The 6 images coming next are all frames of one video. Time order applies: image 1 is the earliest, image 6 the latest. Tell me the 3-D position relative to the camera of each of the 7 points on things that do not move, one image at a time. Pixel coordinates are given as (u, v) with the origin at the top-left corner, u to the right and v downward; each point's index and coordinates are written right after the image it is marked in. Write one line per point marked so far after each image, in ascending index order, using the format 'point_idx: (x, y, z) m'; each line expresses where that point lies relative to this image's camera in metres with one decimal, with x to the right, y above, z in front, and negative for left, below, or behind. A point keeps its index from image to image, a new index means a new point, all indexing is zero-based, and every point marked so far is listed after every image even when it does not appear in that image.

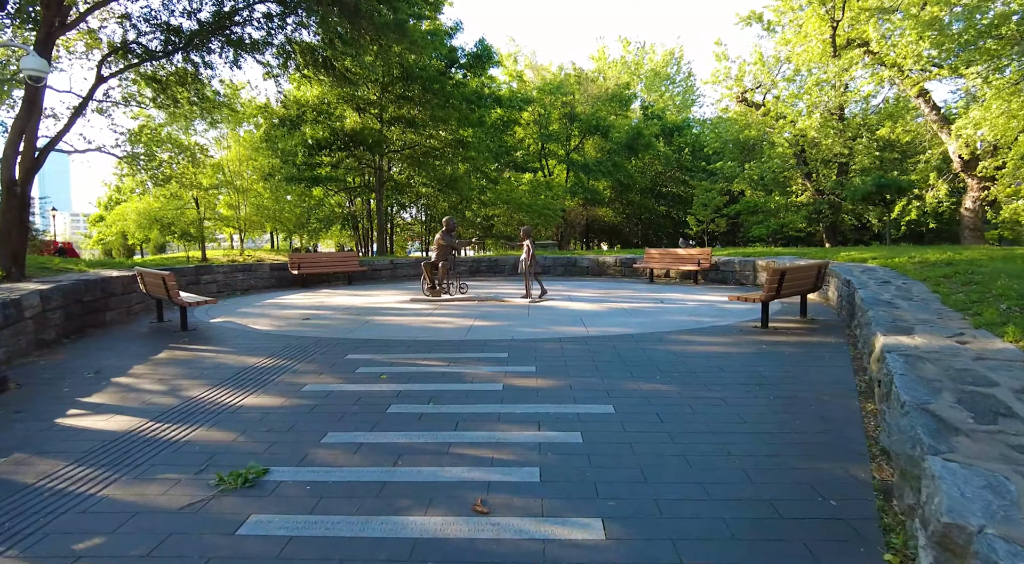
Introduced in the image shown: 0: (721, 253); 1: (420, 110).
0: (+5.4, +0.7, +15.6) m
1: (-2.7, +5.0, +17.8) m
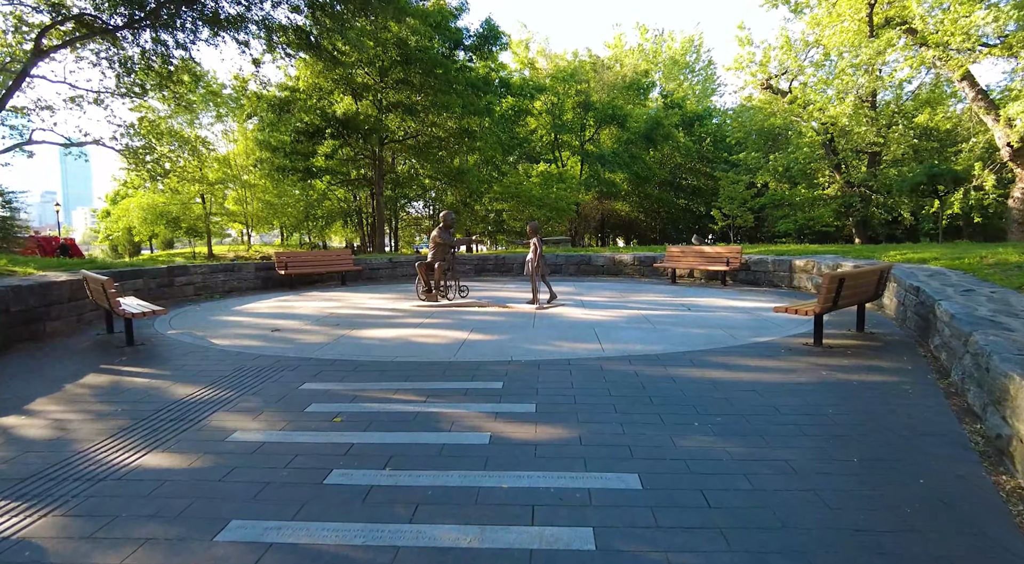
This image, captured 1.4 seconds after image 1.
0: (+5.5, +0.7, +14.1) m
1: (-2.4, +5.0, +16.5) m
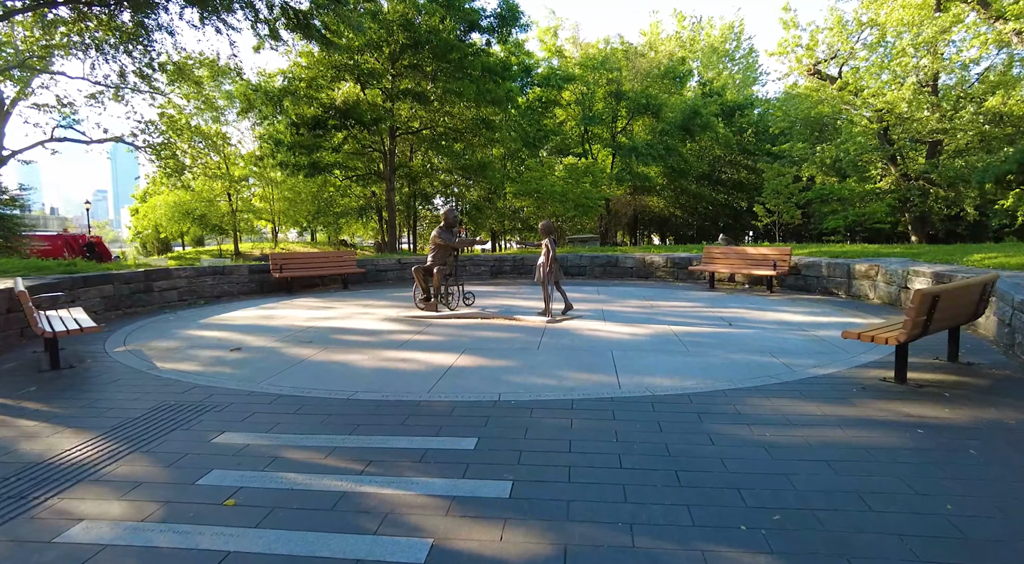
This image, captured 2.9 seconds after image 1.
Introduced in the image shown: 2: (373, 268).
0: (+5.9, +0.6, +12.4) m
1: (-1.9, +4.9, +15.2) m
2: (-3.2, +0.3, +14.2) m
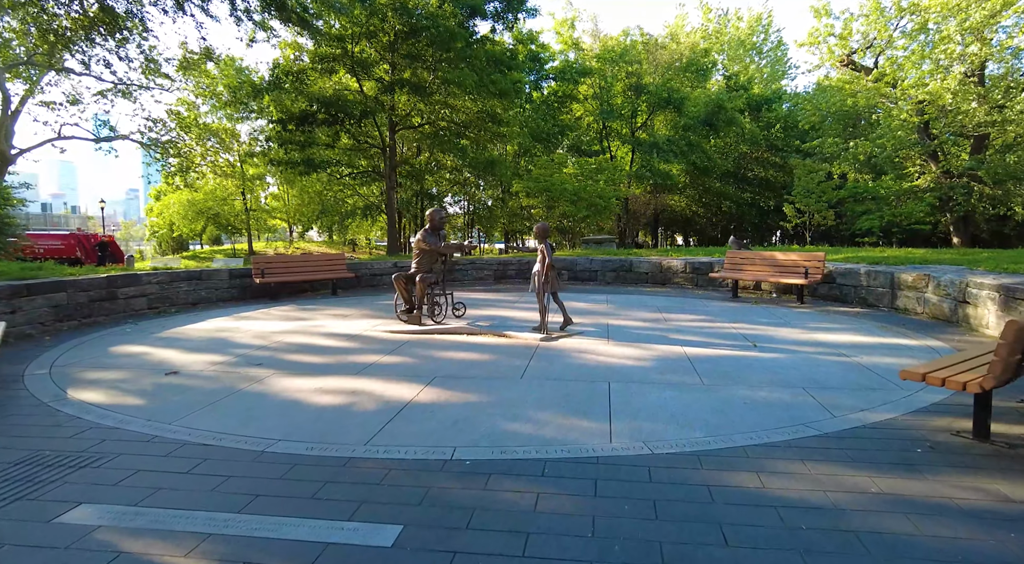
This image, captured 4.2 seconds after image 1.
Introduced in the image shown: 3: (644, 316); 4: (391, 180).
0: (+5.9, +0.4, +11.1) m
1: (-1.8, +4.8, +14.1) m
2: (-3.1, +0.2, +13.3) m
3: (+1.9, -0.5, +8.9) m
4: (-3.1, +2.6, +15.6) m
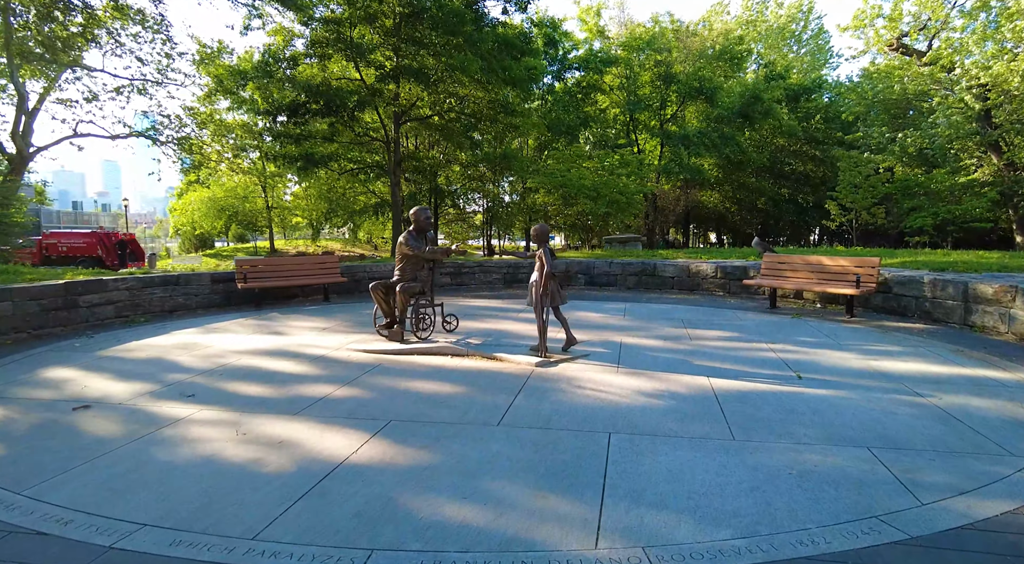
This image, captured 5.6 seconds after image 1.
0: (+6.0, +0.3, +9.5) m
1: (-1.5, +4.7, +13.0) m
2: (-2.9, +0.1, +12.2) m
3: (+1.9, -0.6, +7.6) m
4: (-2.8, +2.5, +14.5) m
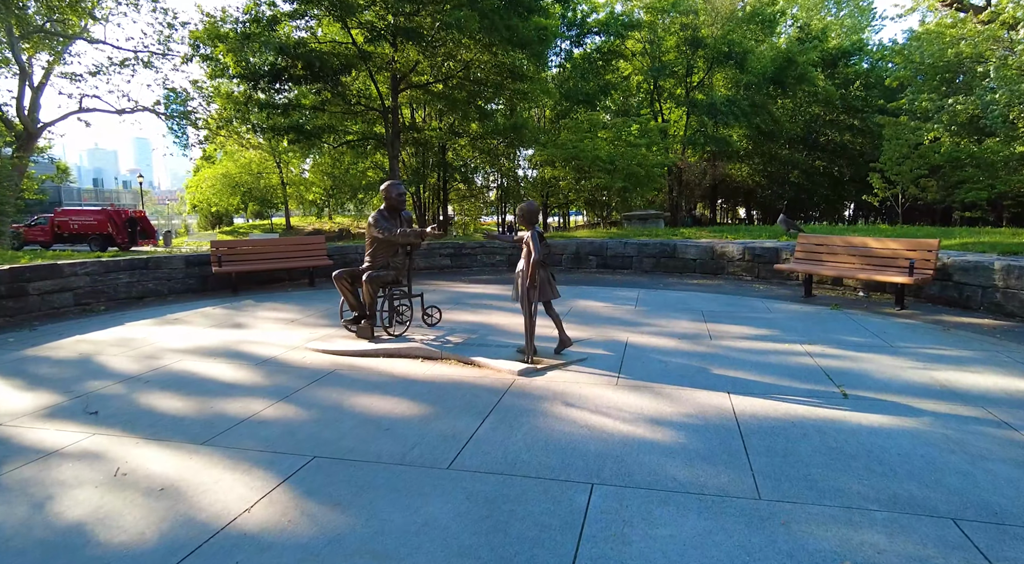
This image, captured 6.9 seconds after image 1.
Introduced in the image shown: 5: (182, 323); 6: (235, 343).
0: (+5.9, +0.5, +8.2) m
1: (-1.4, +5.1, +11.8) m
2: (-2.8, +0.4, +11.2) m
3: (+1.8, -0.5, +6.5) m
4: (-2.6, +3.0, +13.4) m
5: (-3.9, -0.5, +7.2) m
6: (-2.8, -0.6, +6.2) m
